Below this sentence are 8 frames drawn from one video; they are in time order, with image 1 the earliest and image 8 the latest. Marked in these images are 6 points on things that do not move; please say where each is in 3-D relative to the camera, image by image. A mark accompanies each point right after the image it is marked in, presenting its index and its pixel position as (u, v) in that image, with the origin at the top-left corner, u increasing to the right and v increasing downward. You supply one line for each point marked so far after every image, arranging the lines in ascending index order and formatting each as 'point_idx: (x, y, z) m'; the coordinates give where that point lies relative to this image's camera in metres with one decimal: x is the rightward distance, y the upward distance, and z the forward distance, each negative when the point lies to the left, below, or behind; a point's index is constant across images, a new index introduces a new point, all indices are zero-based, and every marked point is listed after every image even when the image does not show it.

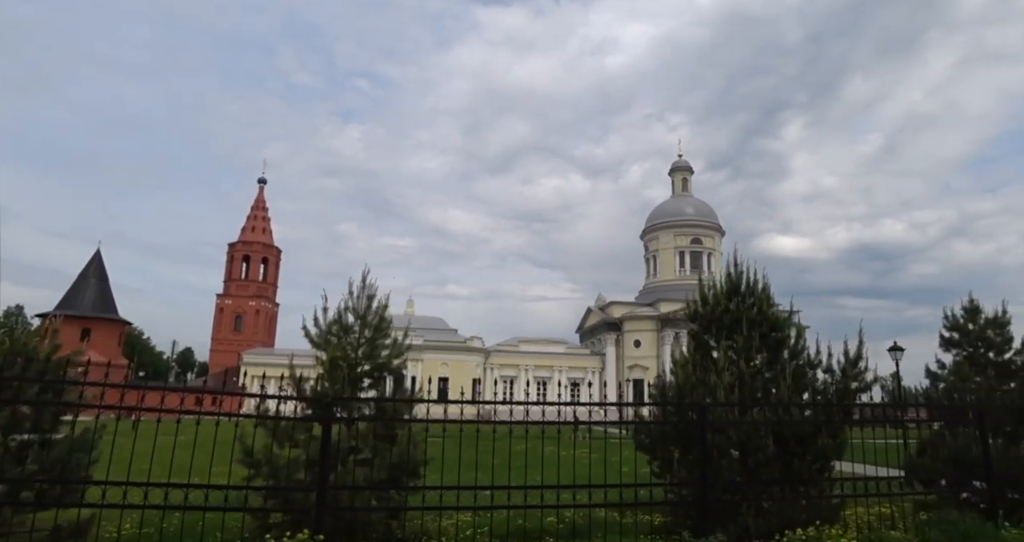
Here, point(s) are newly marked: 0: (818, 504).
0: (+3.2, -2.5, +6.7) m
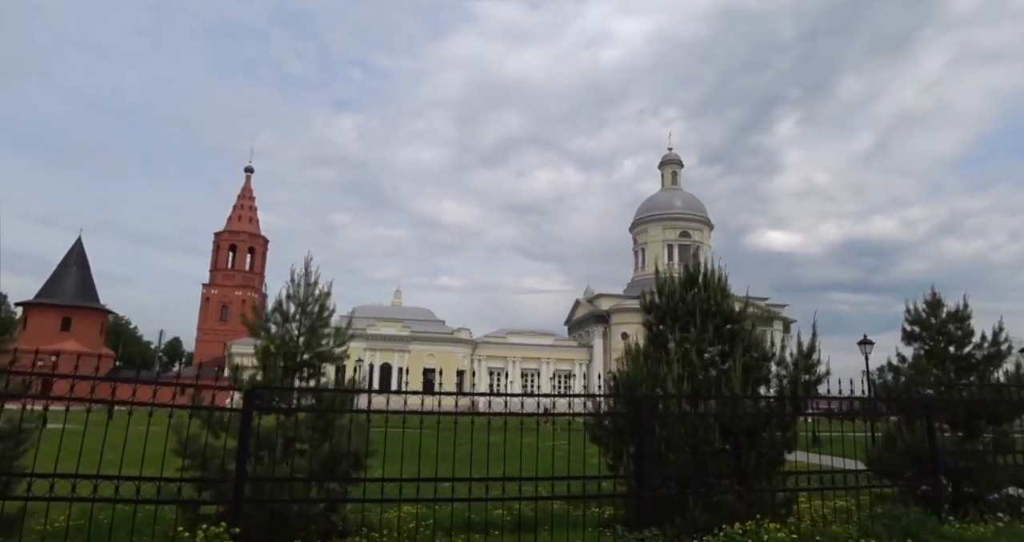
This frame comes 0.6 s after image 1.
0: (+2.6, -2.3, +6.6) m
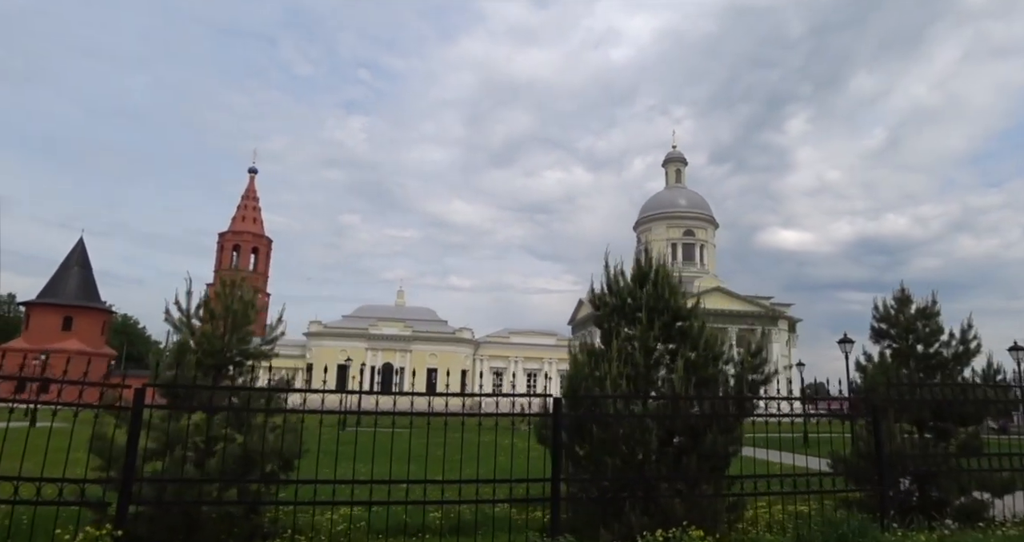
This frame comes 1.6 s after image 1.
0: (+1.9, -2.3, +6.3) m
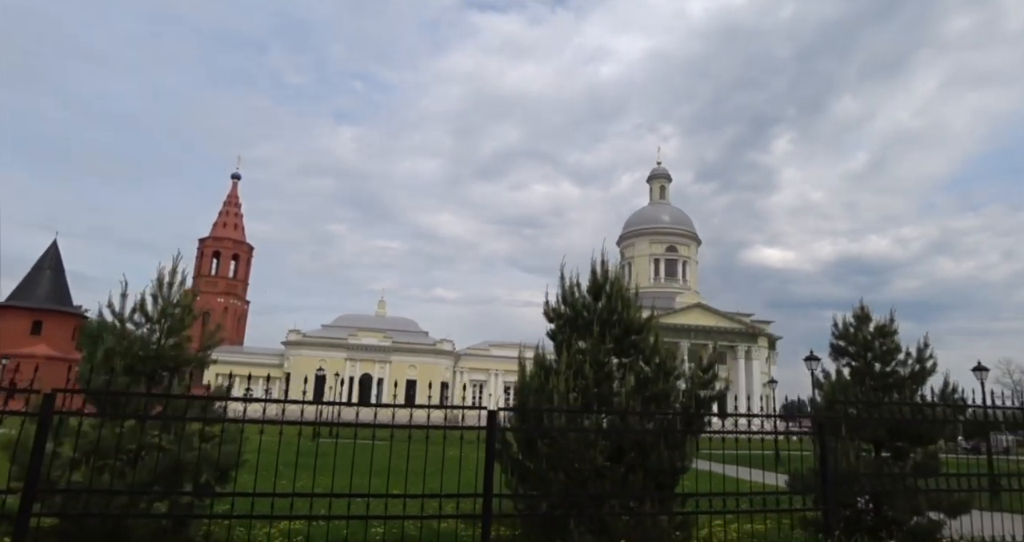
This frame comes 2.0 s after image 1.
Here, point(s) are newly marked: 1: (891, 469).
0: (+1.4, -2.4, +6.2) m
1: (+4.7, -2.5, +7.8) m
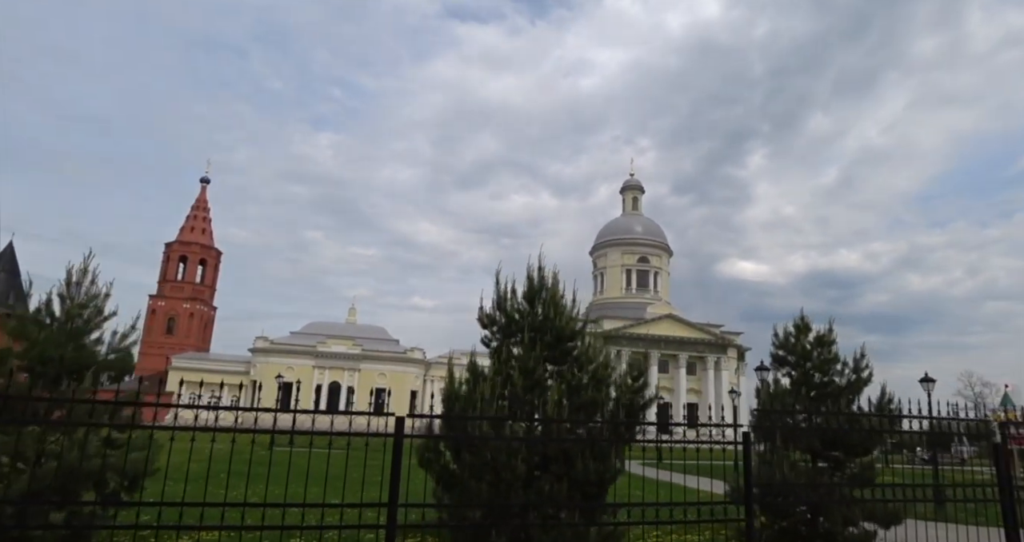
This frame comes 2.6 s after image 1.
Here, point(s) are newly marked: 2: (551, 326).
0: (+0.6, -2.5, +6.0) m
1: (+3.9, -2.6, +7.8) m
2: (+0.4, -0.6, +6.9) m
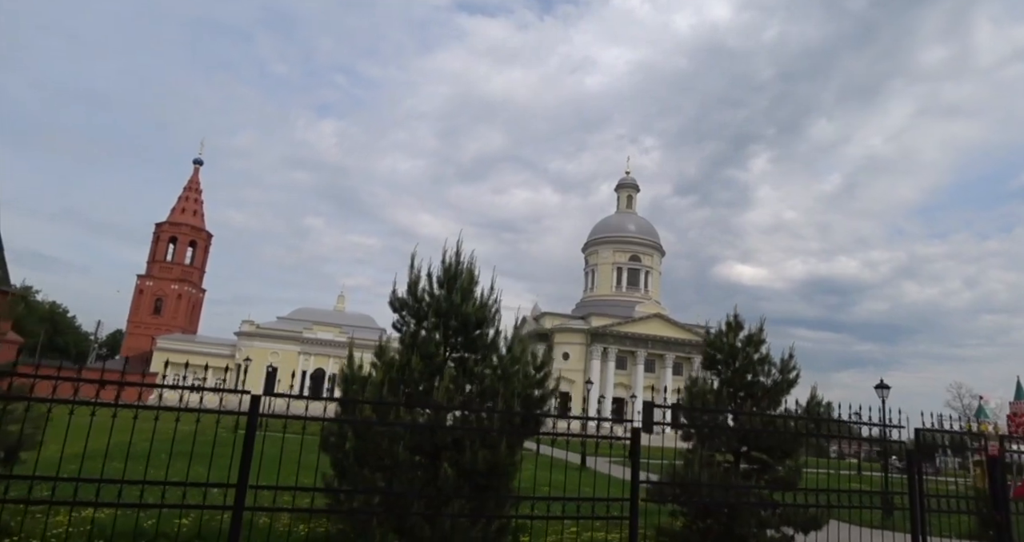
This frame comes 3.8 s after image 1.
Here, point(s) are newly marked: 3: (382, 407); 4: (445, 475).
0: (-0.4, -2.3, +5.8) m
1: (+2.8, -2.5, +7.6) m
2: (-0.6, -0.4, +6.7) m
3: (-1.1, -1.2, +5.5) m
4: (-0.6, -1.9, +5.8) m
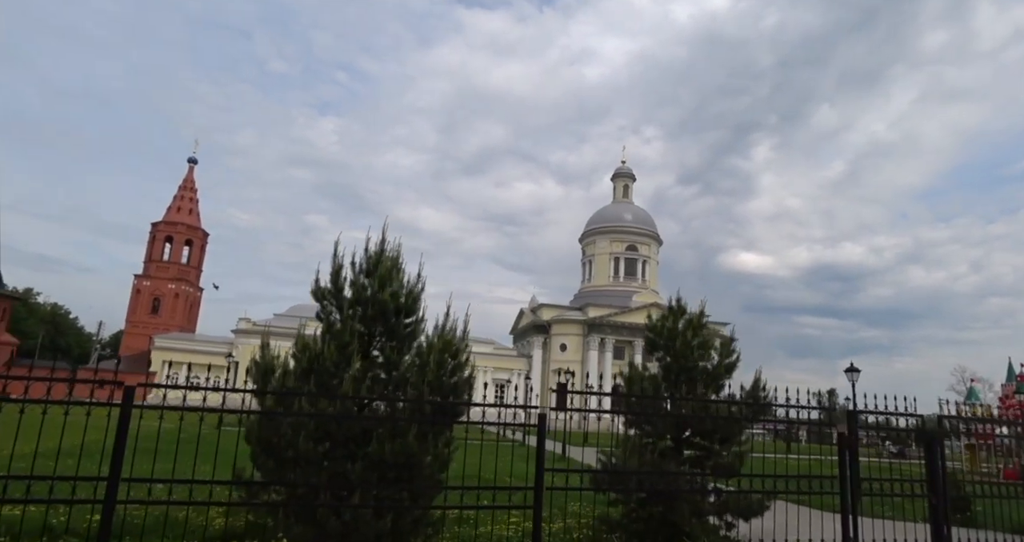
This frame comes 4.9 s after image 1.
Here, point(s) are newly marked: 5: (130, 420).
0: (-1.2, -2.2, +5.7) m
1: (+2.0, -2.3, +7.5) m
2: (-1.4, -0.3, +6.5) m
3: (-1.9, -1.1, +5.3) m
4: (-1.4, -1.7, +5.7) m
5: (-2.7, -1.1, +4.4) m
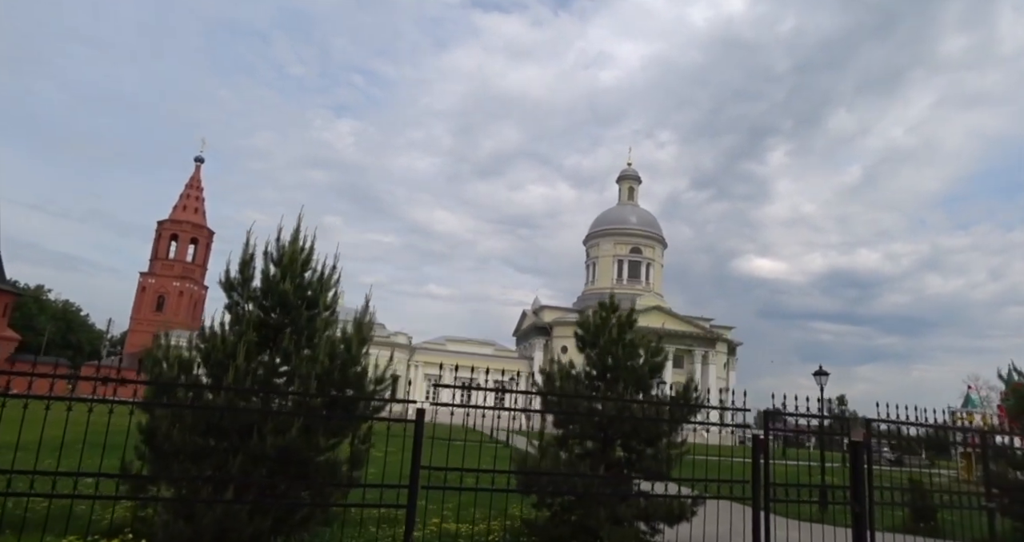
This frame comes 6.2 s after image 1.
0: (-2.2, -2.1, +5.5) m
1: (+1.1, -2.3, +7.2) m
2: (-2.3, -0.2, +6.3) m
3: (-2.9, -1.0, +5.1) m
4: (-2.3, -1.6, +5.5) m
5: (-3.6, -0.9, +4.3) m
